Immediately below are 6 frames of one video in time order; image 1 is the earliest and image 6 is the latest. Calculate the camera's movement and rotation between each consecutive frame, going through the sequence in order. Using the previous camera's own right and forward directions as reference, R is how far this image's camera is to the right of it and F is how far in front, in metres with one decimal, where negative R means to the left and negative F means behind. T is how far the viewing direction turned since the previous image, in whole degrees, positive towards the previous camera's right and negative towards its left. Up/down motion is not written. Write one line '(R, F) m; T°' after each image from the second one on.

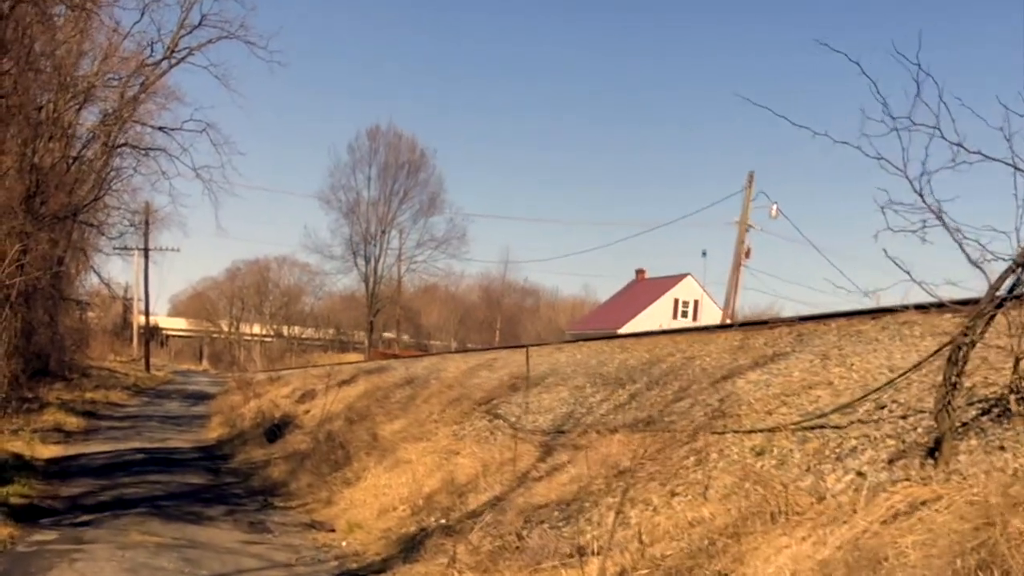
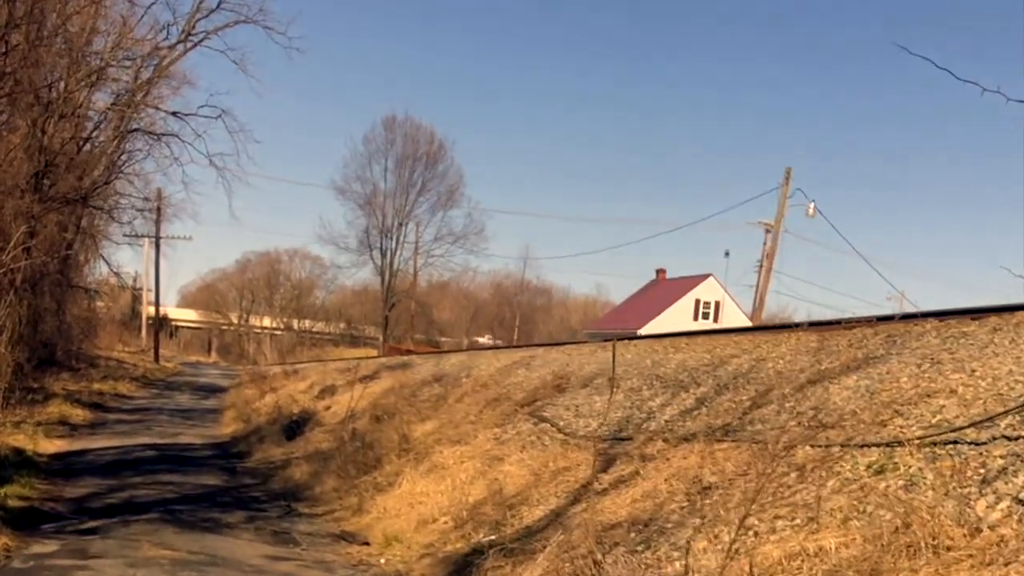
(-0.5, +1.2) m; -1°
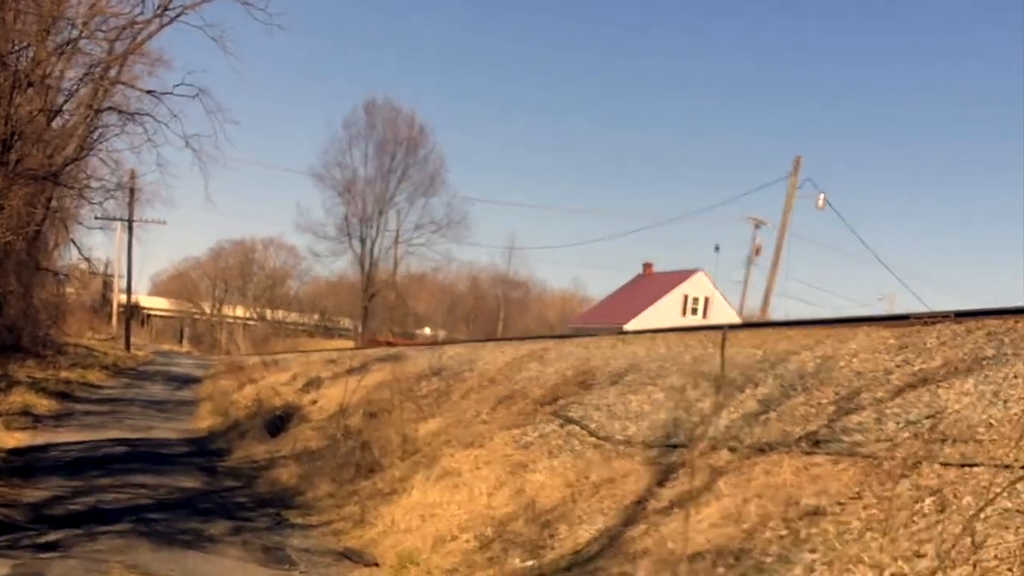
(-0.6, +1.5) m; +1°
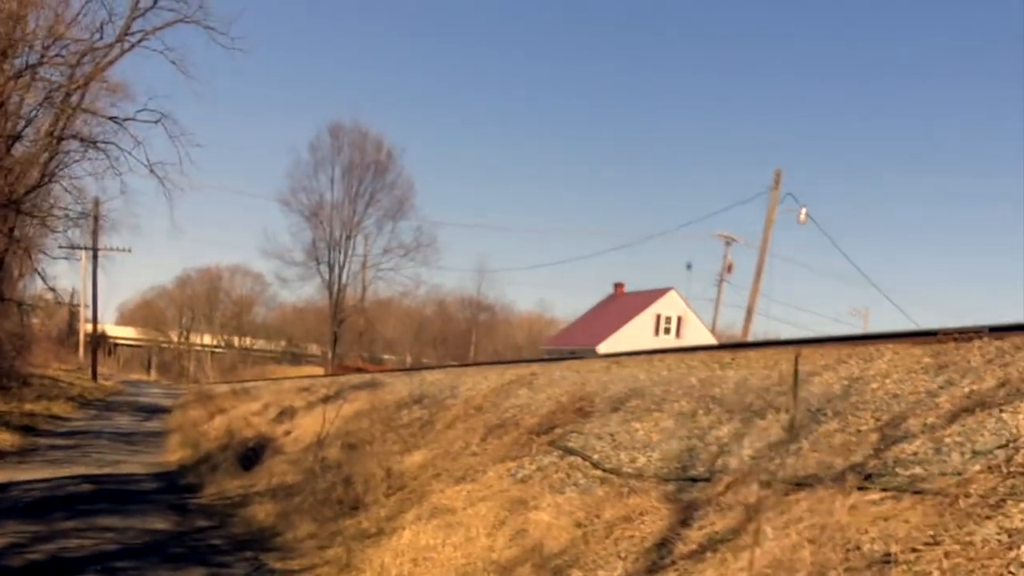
(-0.3, +0.8) m; +2°
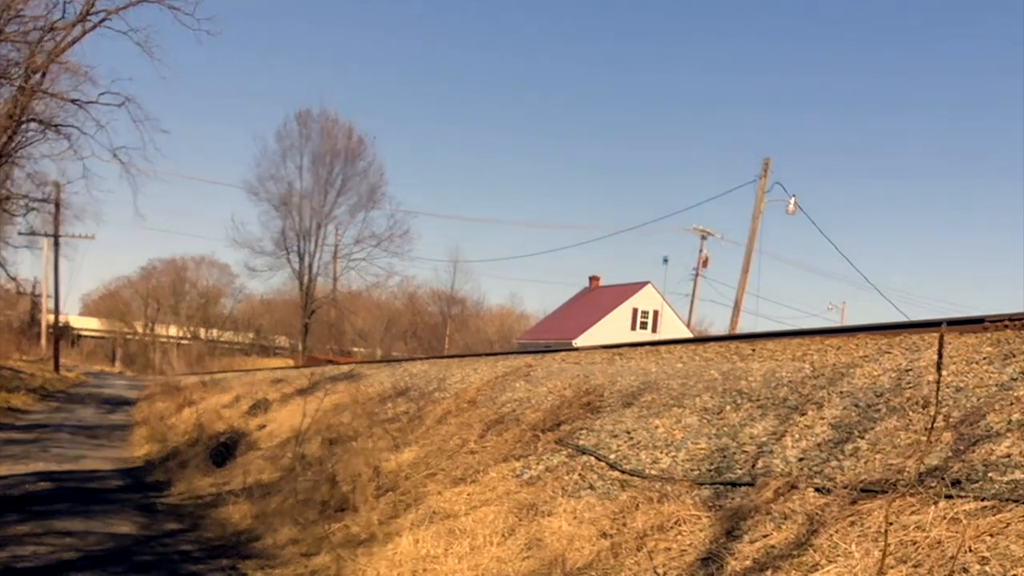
(-0.4, +1.0) m; +2°
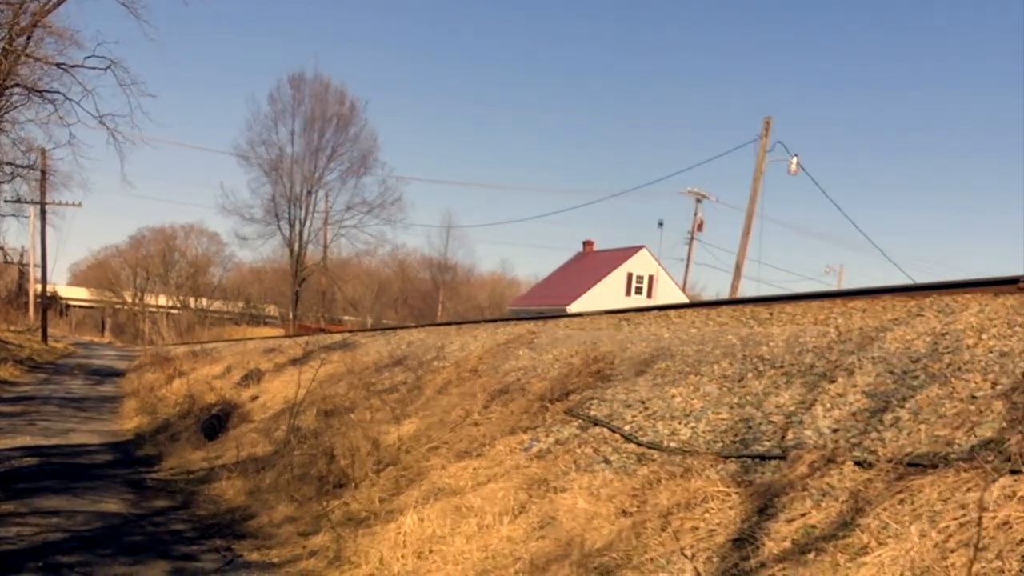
(-0.2, +0.6) m; +1°
